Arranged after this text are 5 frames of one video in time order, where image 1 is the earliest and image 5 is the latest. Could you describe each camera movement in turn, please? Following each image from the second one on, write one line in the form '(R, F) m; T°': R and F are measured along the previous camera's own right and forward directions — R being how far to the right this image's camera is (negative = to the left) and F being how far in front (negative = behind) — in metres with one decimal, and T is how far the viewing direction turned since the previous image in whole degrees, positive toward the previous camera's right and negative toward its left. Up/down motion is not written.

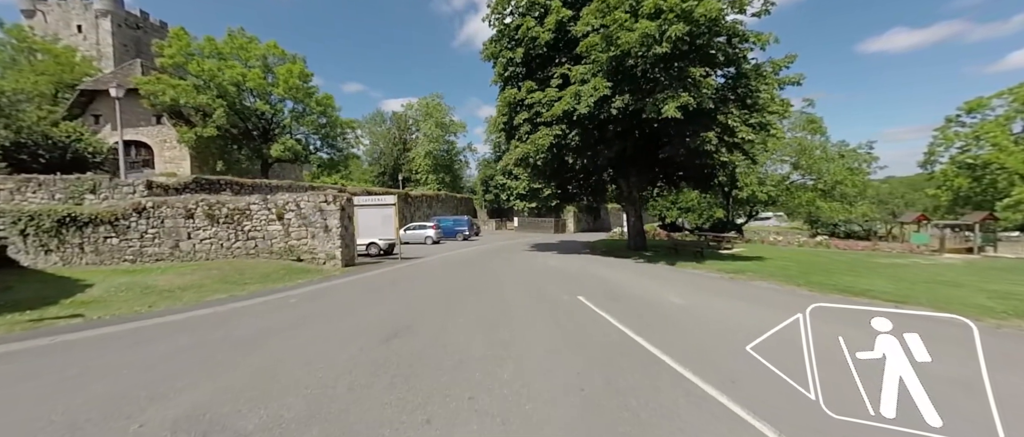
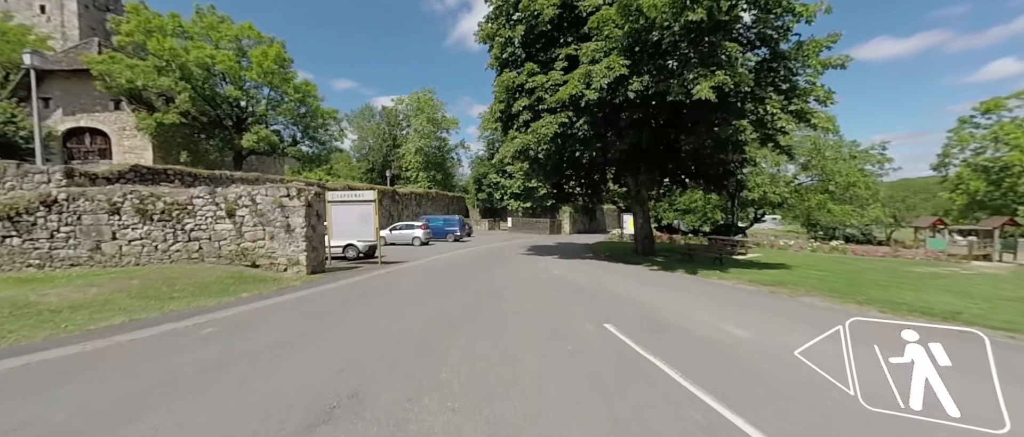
(-0.2, +2.5) m; +1°
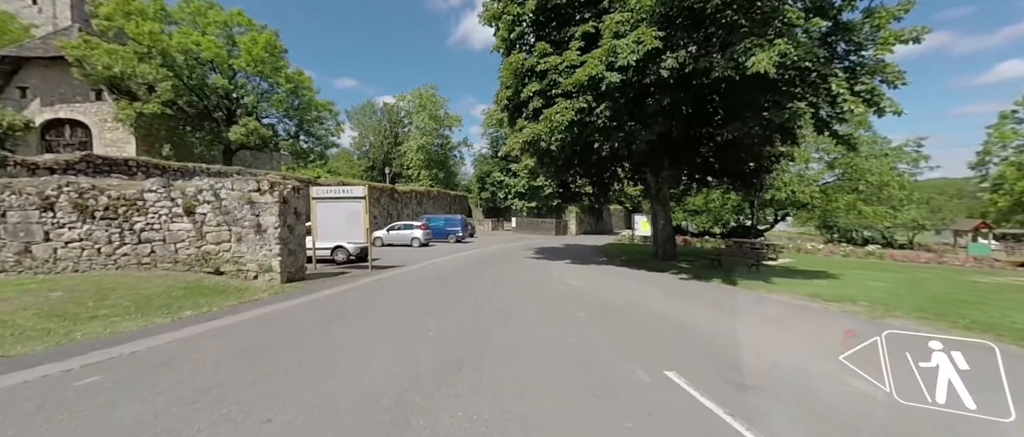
(-0.2, +2.1) m; -1°
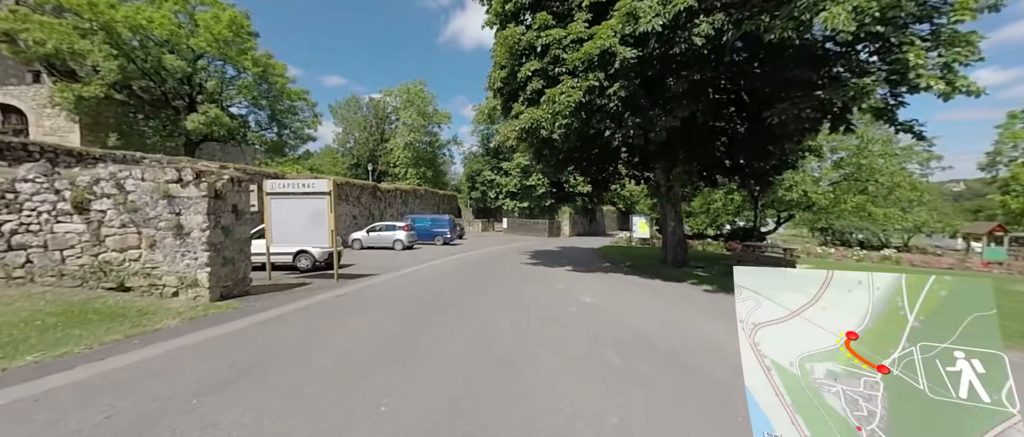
(-0.2, +2.4) m; +2°
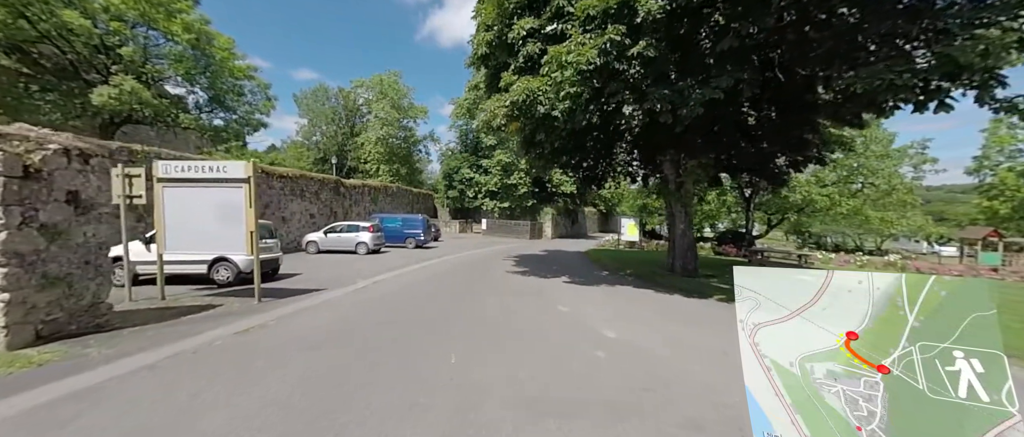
(-0.3, +3.1) m; +4°
